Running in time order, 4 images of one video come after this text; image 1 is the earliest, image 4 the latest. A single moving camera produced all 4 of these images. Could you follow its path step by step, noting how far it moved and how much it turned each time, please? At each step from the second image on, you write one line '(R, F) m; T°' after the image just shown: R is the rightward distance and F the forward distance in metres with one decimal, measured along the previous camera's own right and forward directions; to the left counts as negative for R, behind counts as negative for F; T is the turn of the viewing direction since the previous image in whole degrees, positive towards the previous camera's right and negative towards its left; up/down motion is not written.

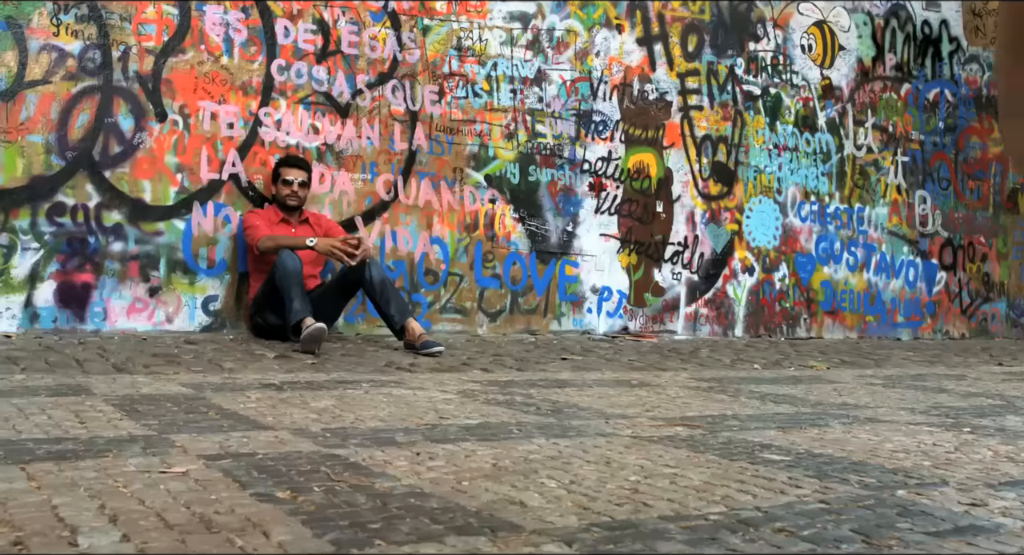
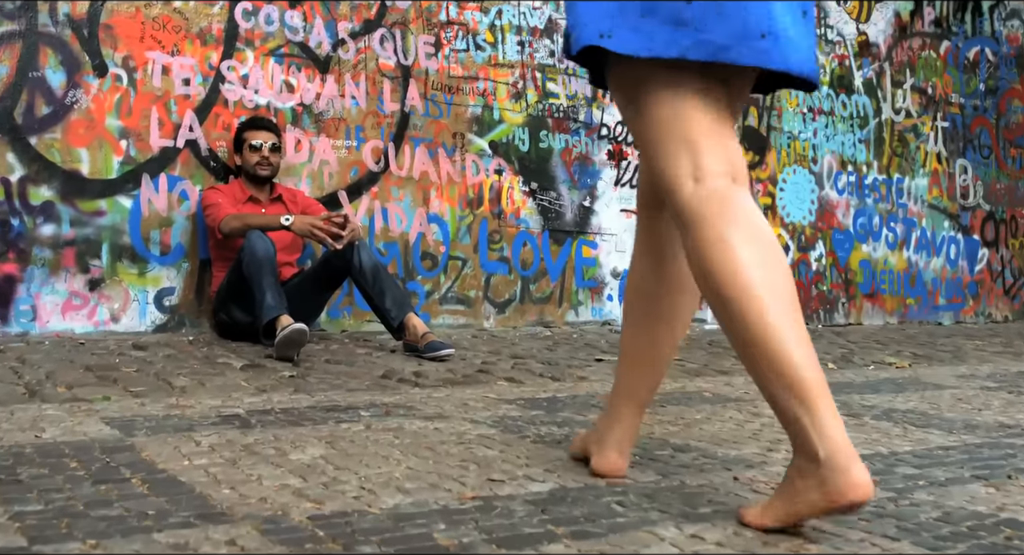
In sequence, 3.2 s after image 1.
(-0.2, +1.1) m; +1°
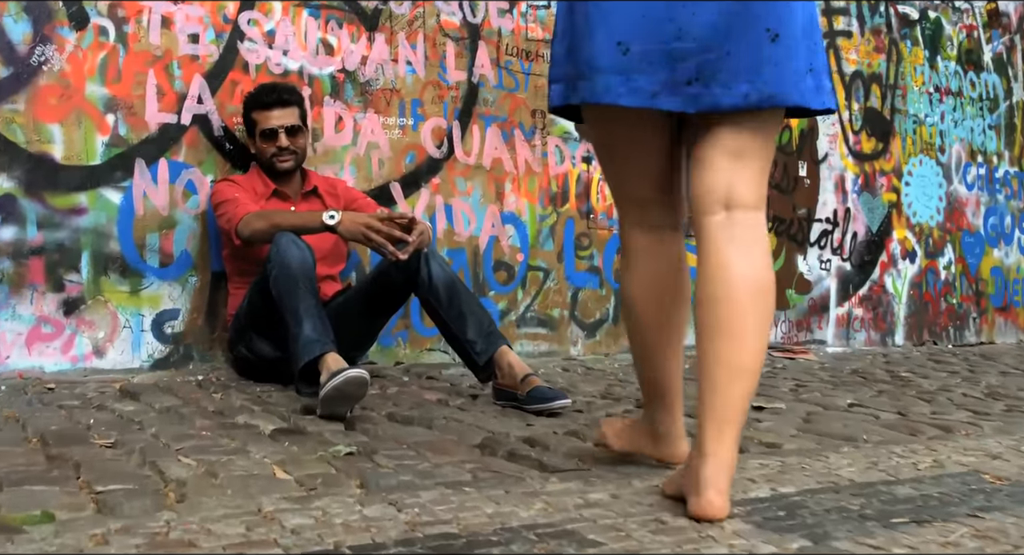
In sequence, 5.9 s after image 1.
(-0.4, +1.4) m; -1°
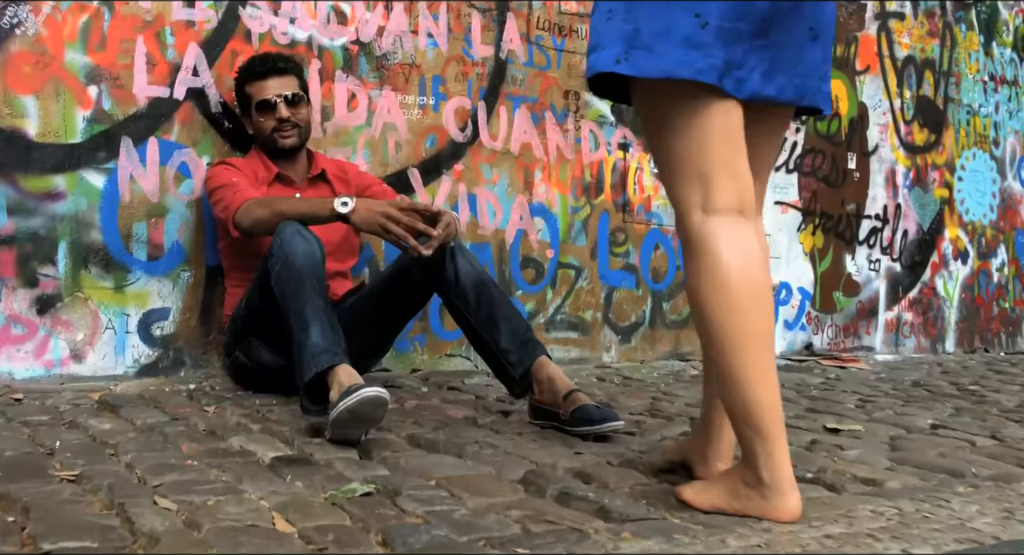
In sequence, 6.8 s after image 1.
(-0.1, +0.5) m; 0°
